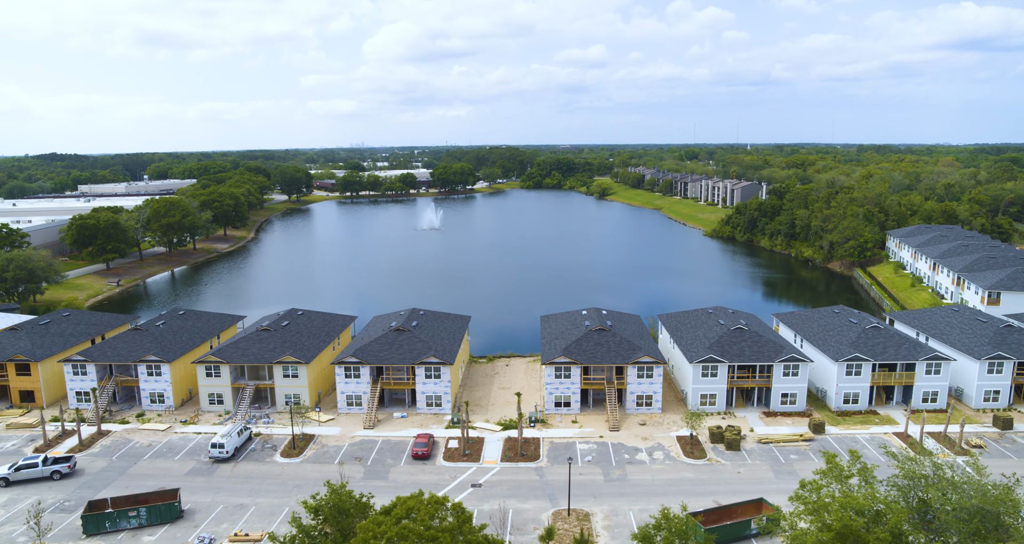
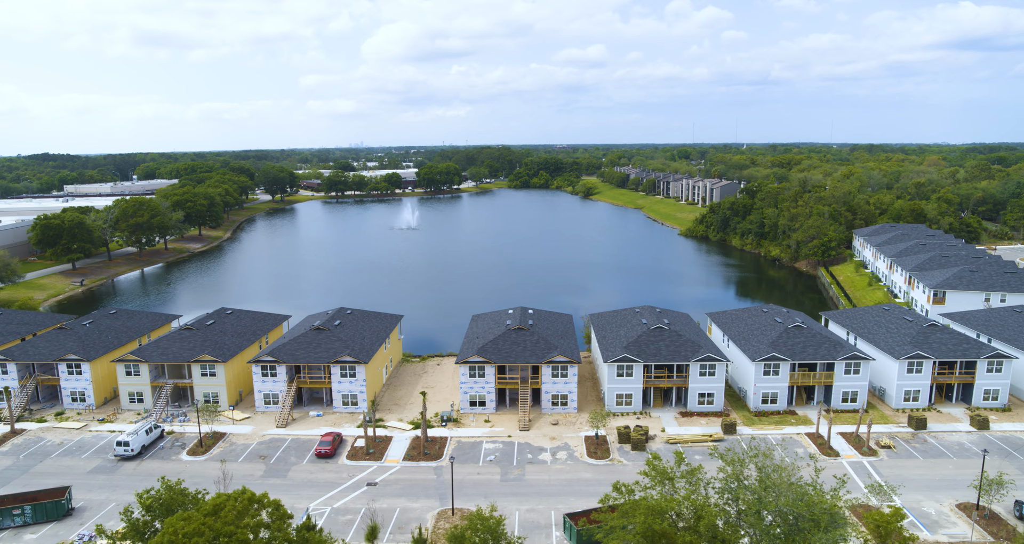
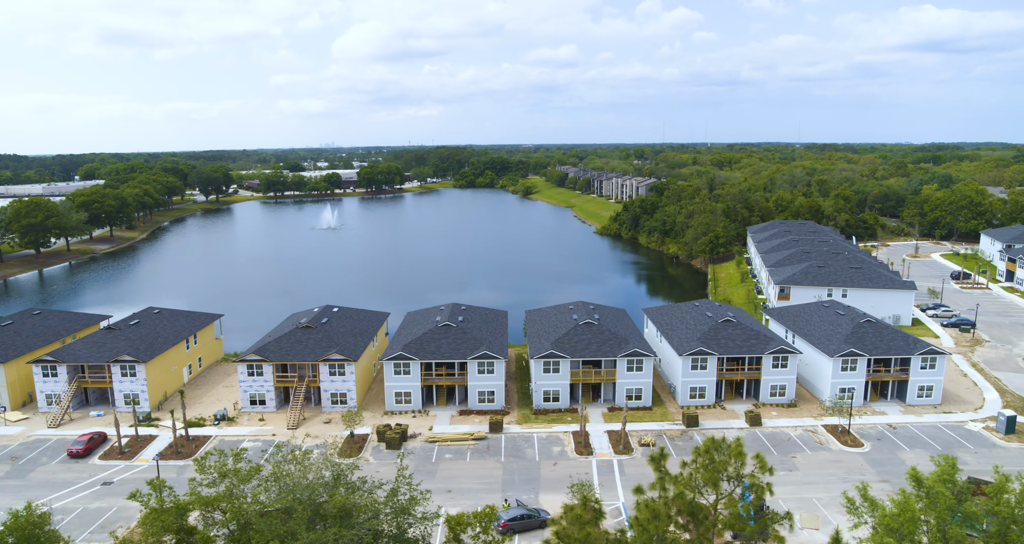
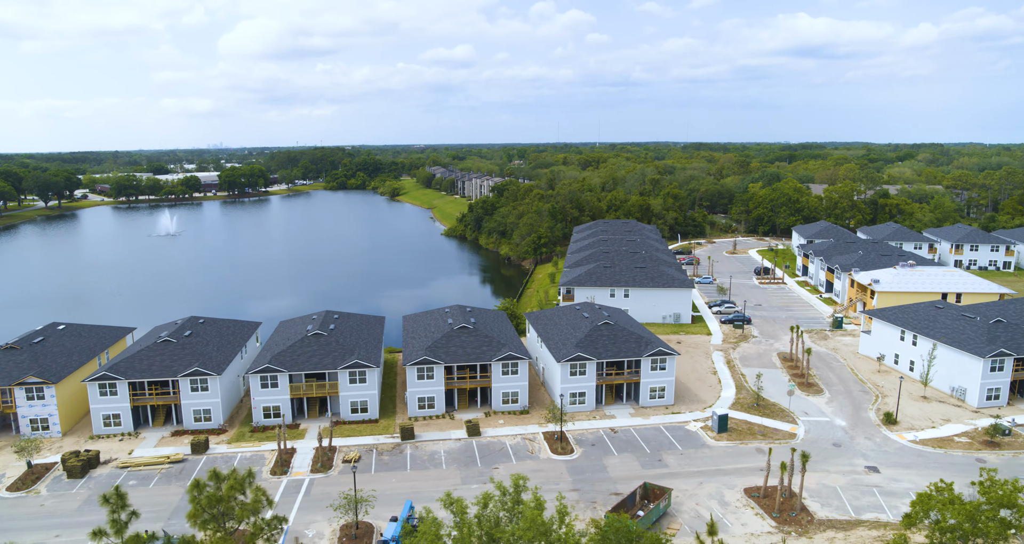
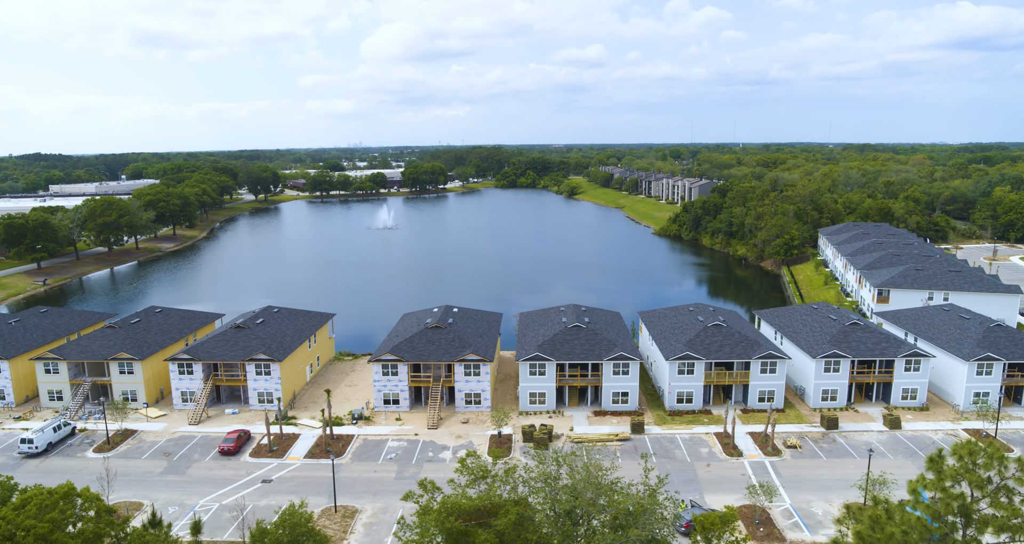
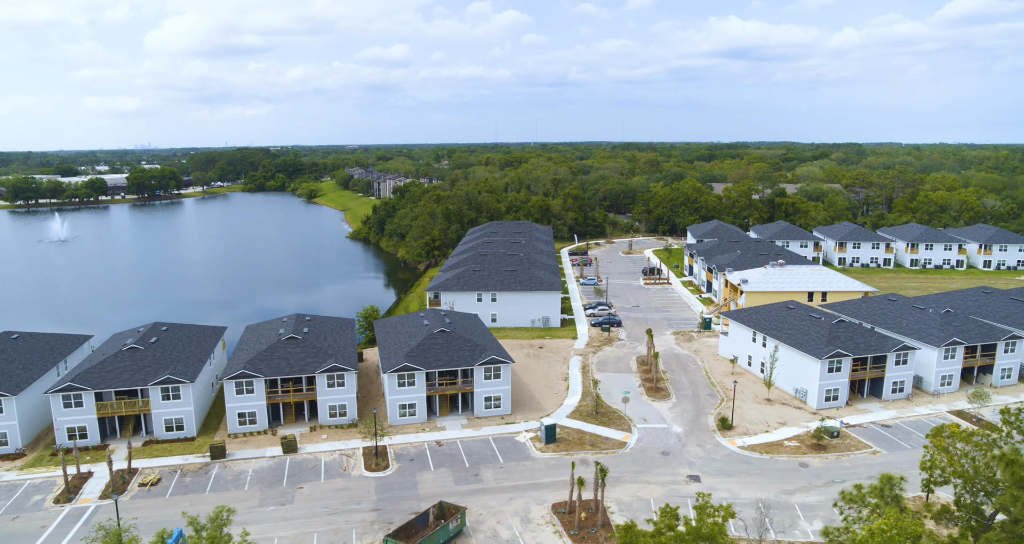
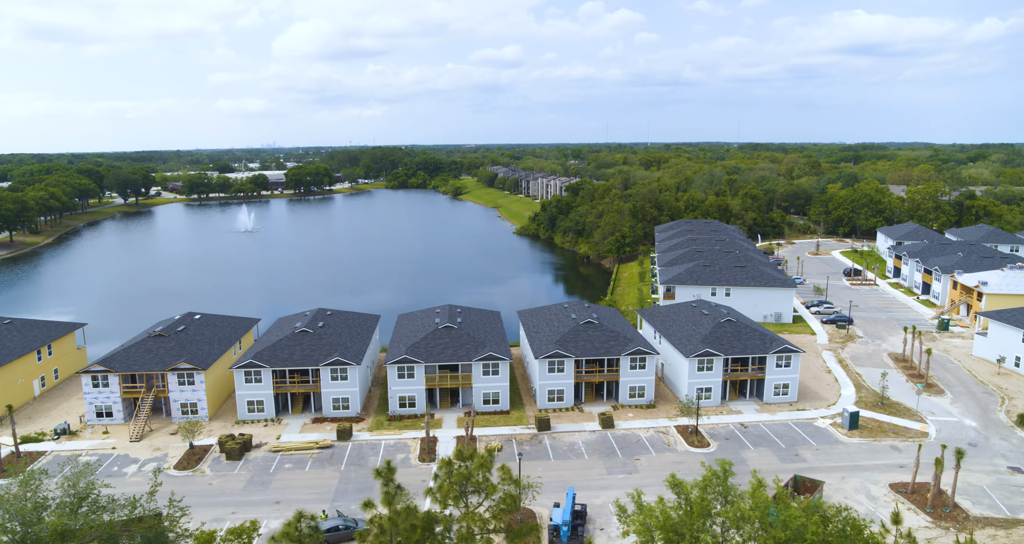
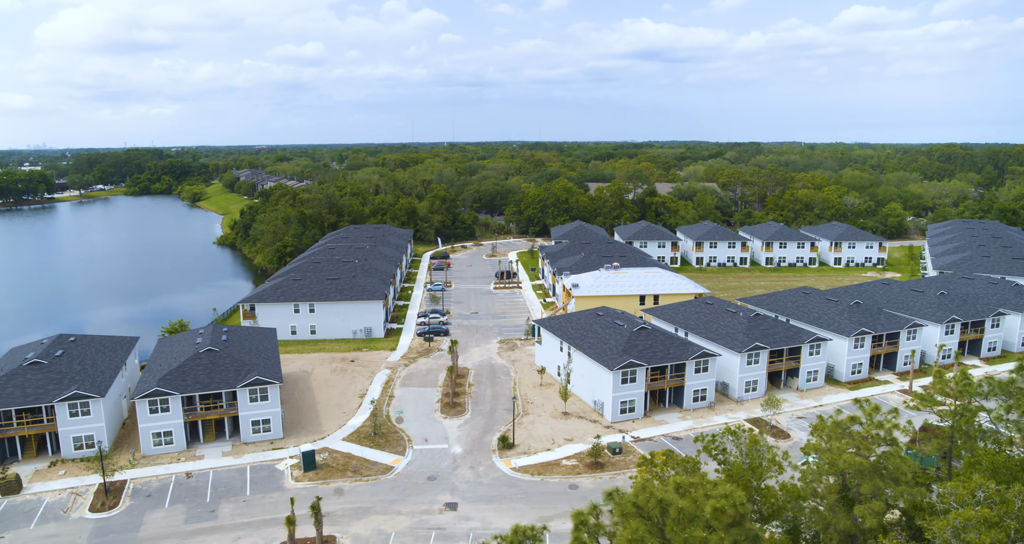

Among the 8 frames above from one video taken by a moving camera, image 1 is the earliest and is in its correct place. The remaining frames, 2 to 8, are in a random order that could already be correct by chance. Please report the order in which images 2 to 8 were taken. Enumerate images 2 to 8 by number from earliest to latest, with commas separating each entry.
2, 5, 3, 7, 4, 6, 8
